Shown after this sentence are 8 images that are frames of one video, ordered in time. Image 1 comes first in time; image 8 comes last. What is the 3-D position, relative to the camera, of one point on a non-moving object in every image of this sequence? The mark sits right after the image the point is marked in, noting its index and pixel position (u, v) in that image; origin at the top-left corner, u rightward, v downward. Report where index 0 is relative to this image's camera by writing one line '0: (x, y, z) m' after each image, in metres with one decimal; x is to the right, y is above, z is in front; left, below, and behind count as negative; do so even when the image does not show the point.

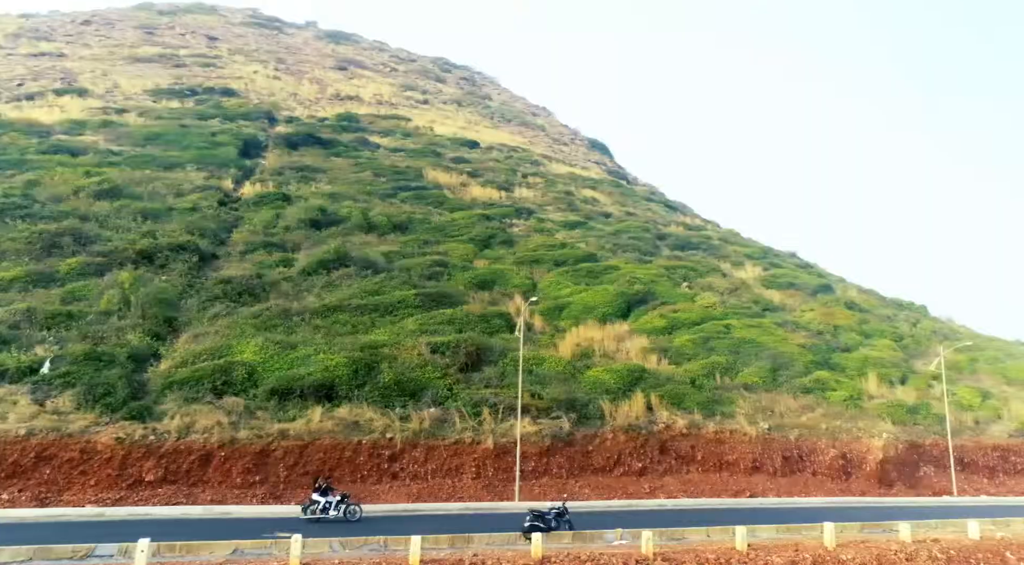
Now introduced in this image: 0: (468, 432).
0: (-1.1, -4.0, +18.8) m
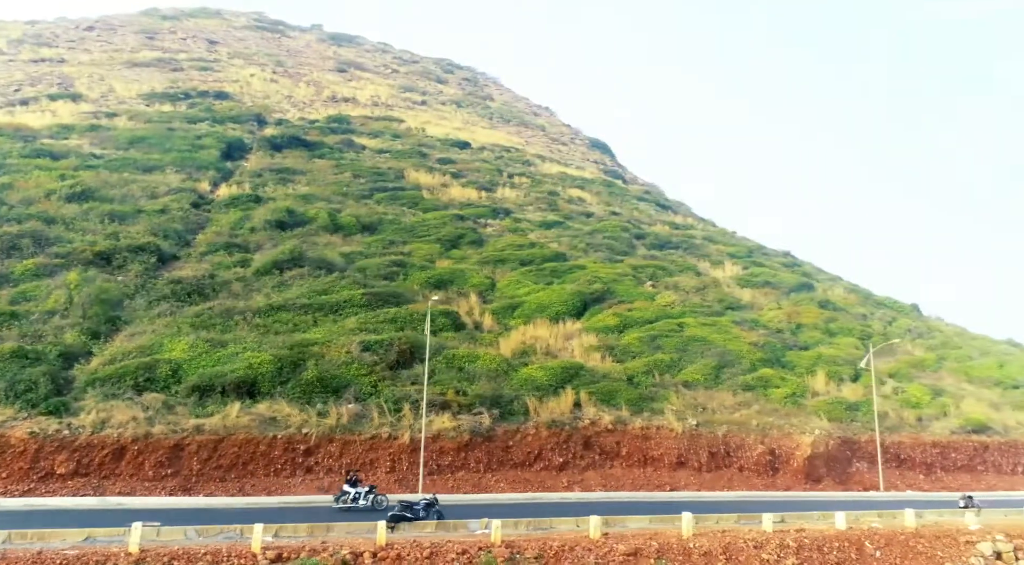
0: (-3.5, -4.0, +19.4) m
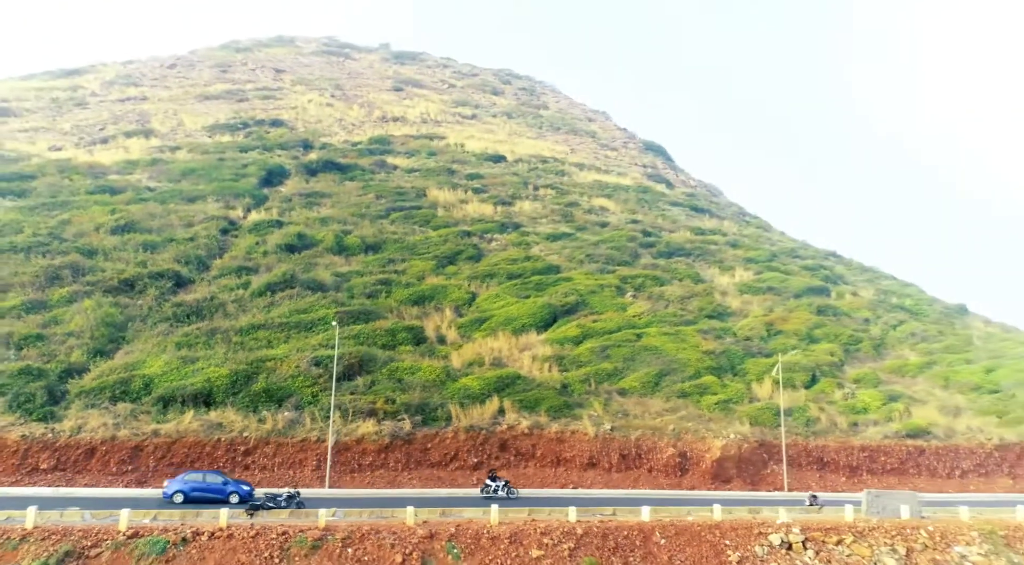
0: (-6.4, -4.8, +22.9) m
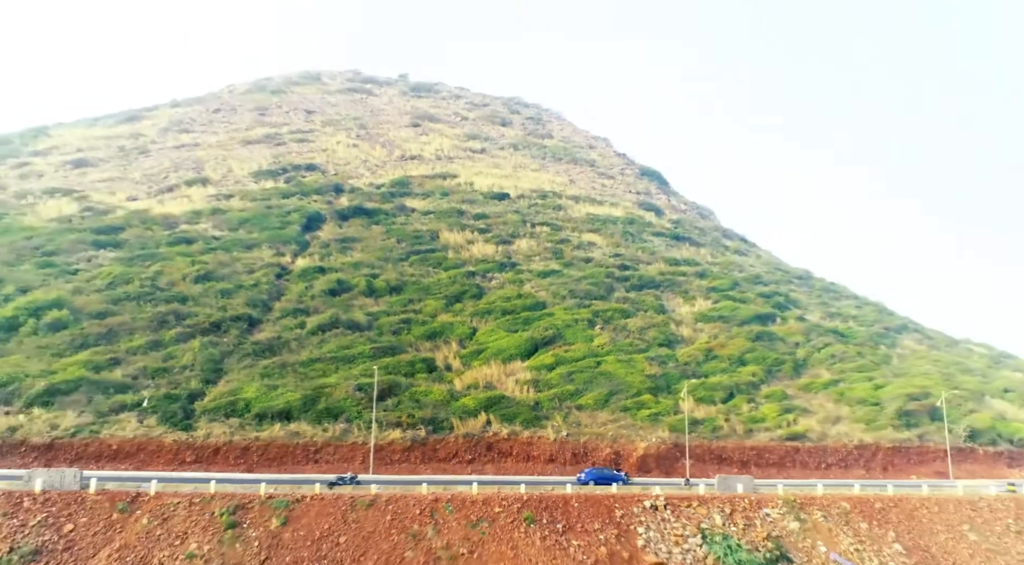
0: (-7.2, -7.4, +33.7) m
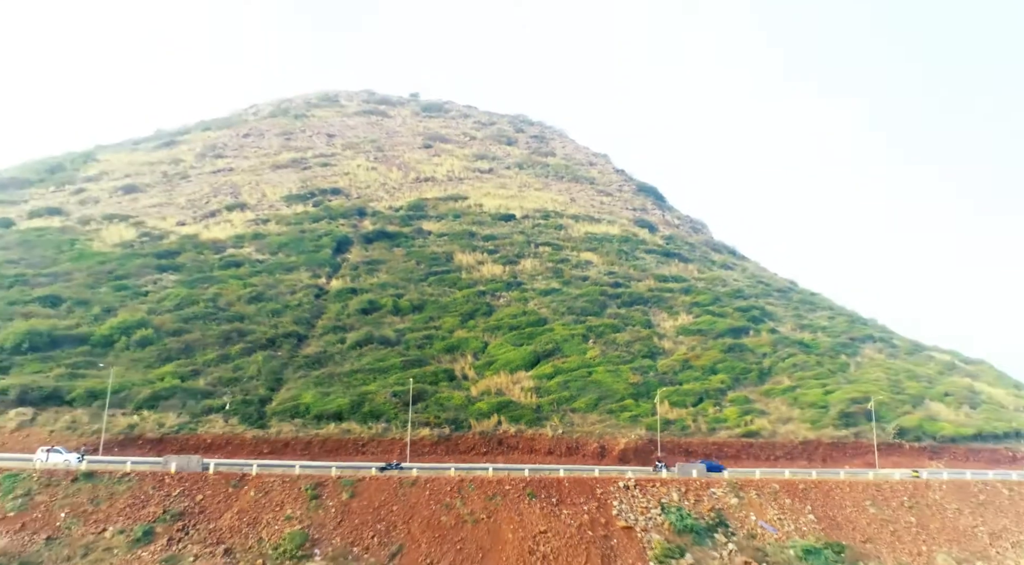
0: (-6.9, -9.1, +42.5) m
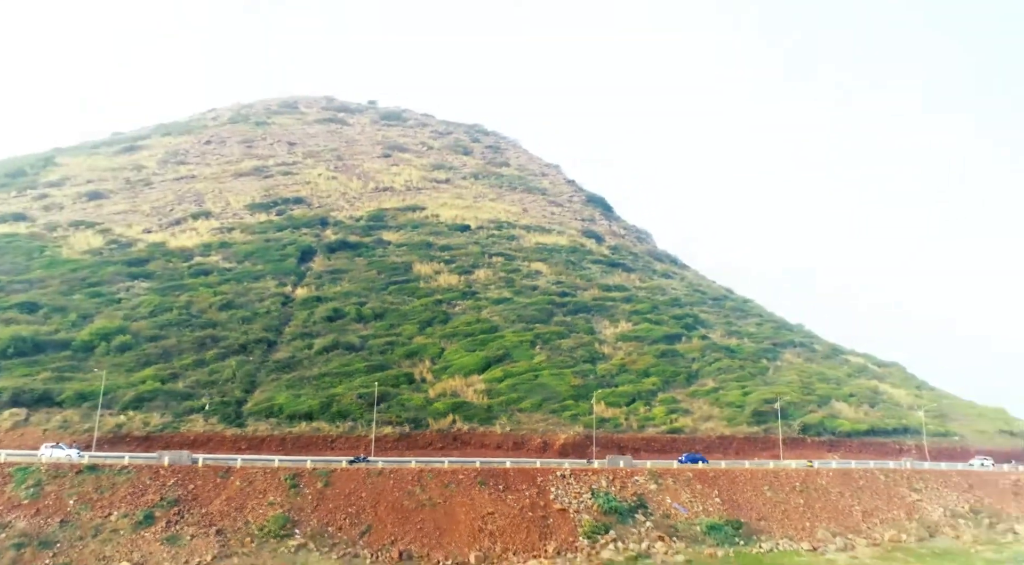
0: (-10.0, -10.1, +47.6) m
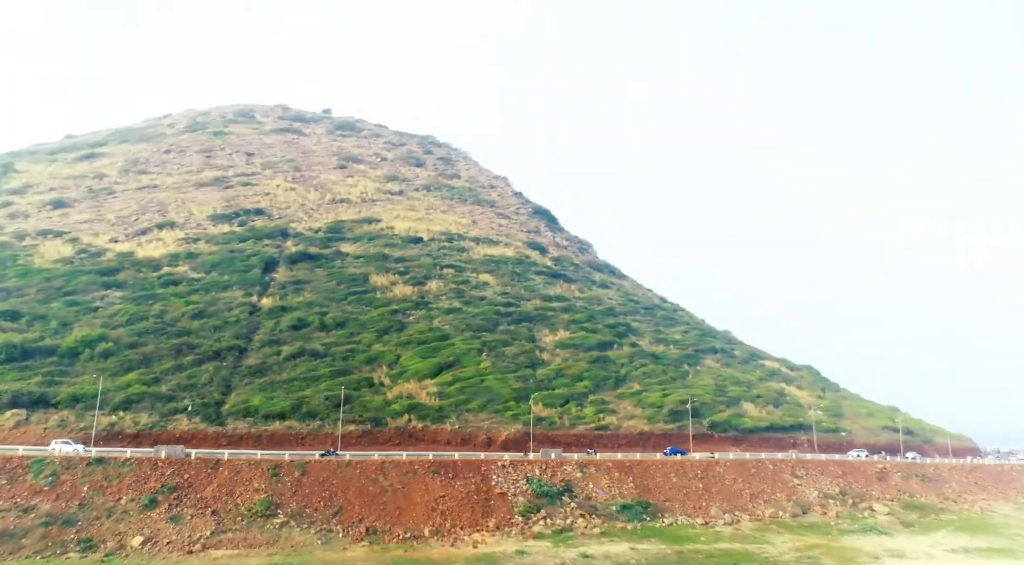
0: (-14.1, -11.3, +54.3) m
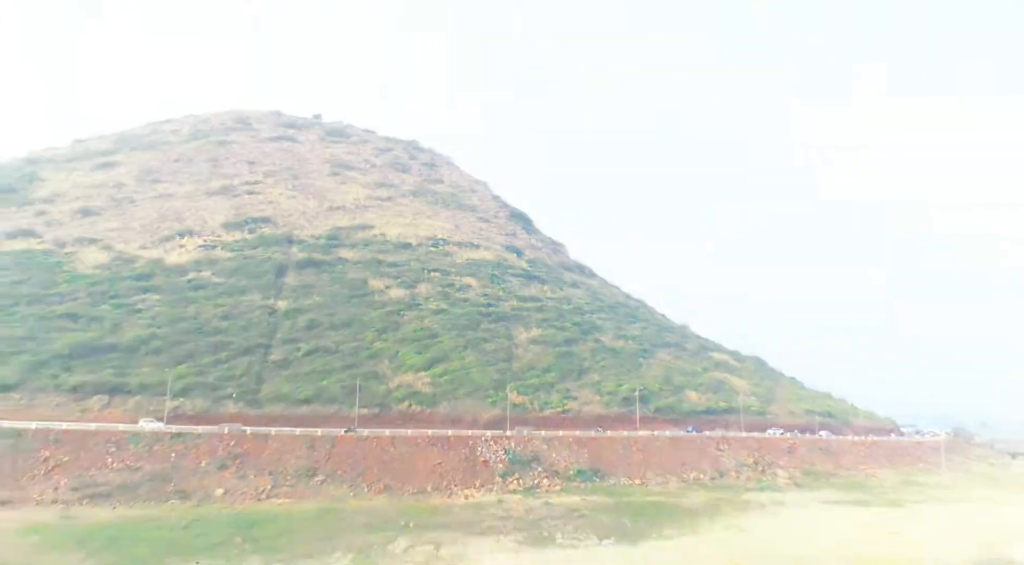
0: (-15.9, -12.4, +67.5) m
